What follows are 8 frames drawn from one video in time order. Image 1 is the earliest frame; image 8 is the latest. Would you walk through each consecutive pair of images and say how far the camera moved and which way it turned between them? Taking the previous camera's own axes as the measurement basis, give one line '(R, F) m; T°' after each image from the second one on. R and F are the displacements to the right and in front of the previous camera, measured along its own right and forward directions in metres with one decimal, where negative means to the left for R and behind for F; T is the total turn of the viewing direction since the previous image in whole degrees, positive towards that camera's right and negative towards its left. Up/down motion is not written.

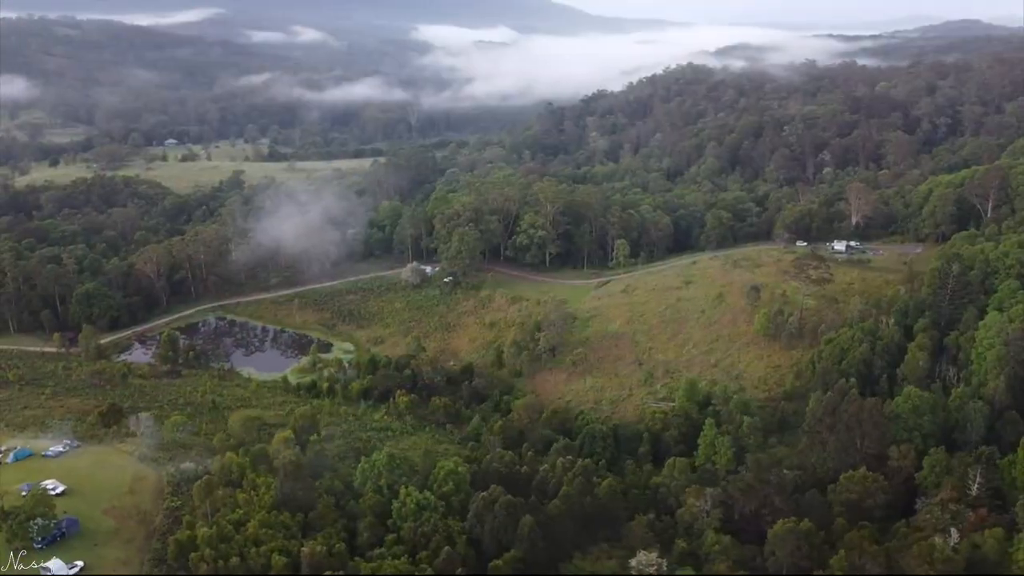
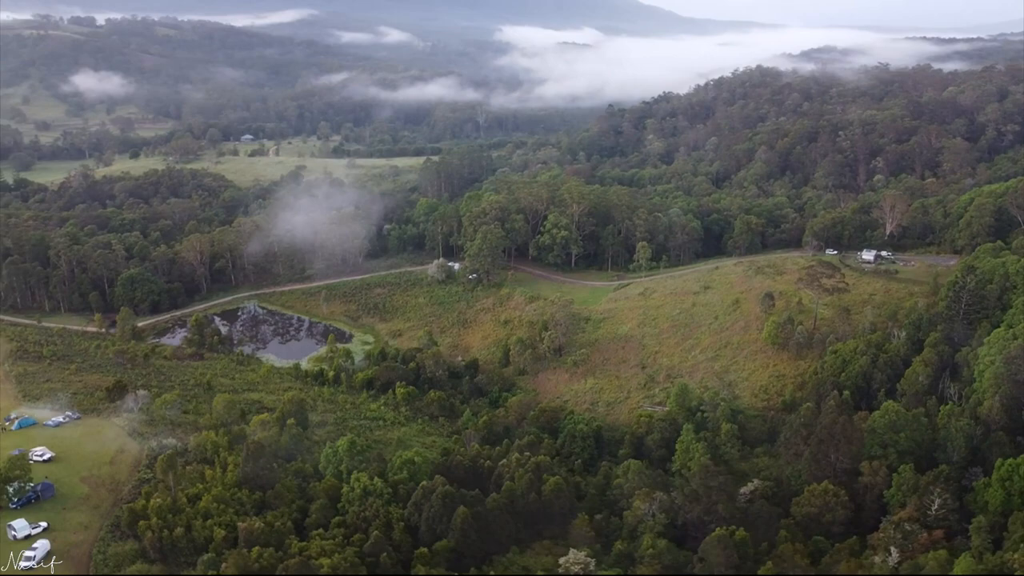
(+4.0, -0.1) m; -6°
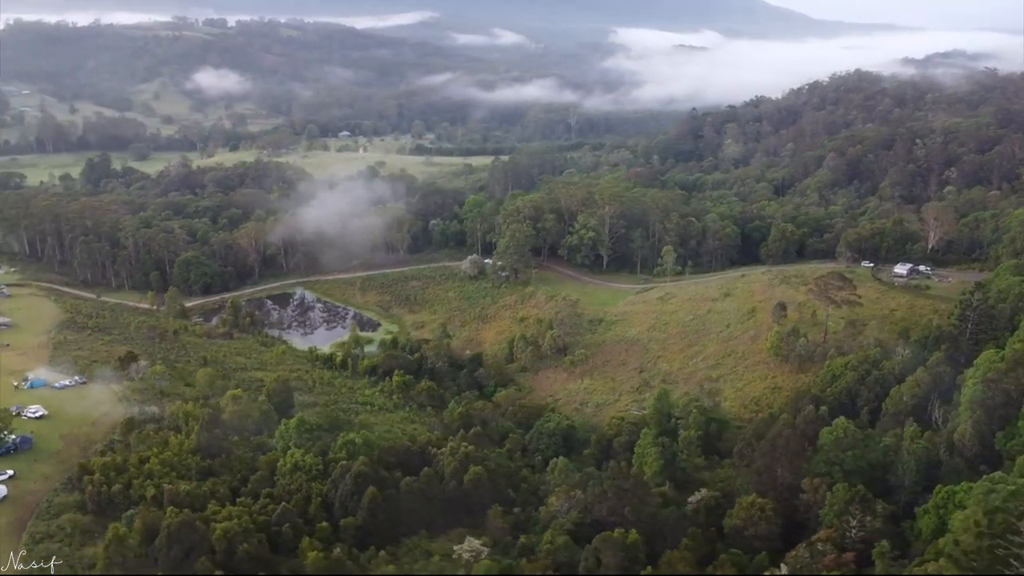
(+5.8, -0.1) m; -8°
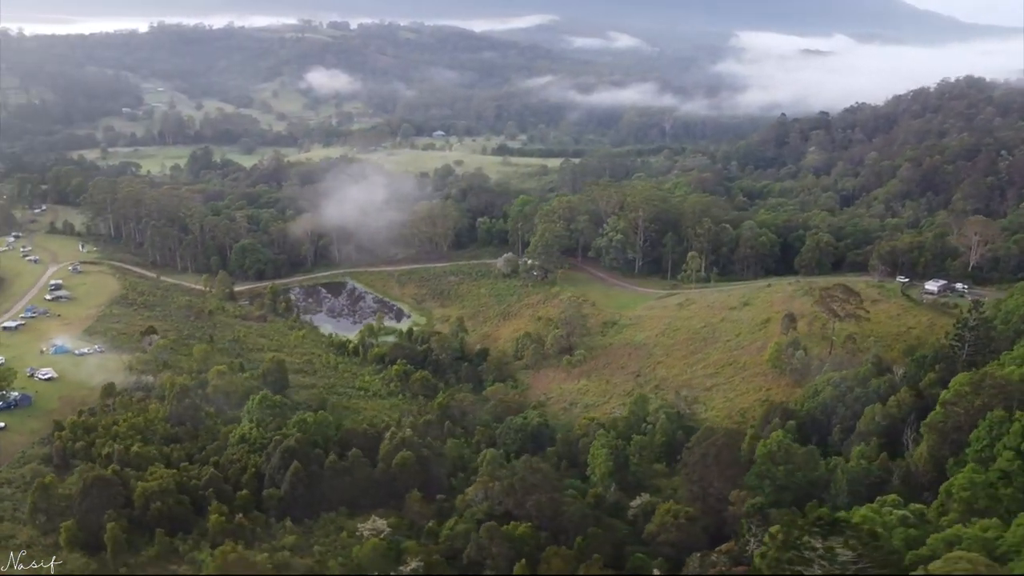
(+5.9, -0.1) m; -8°
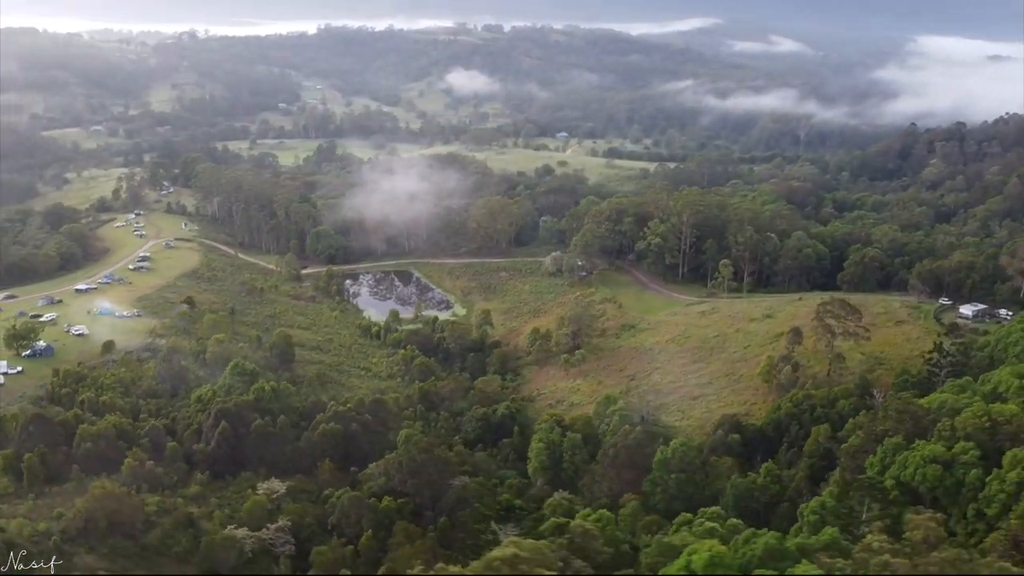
(+7.8, +0.1) m; -11°
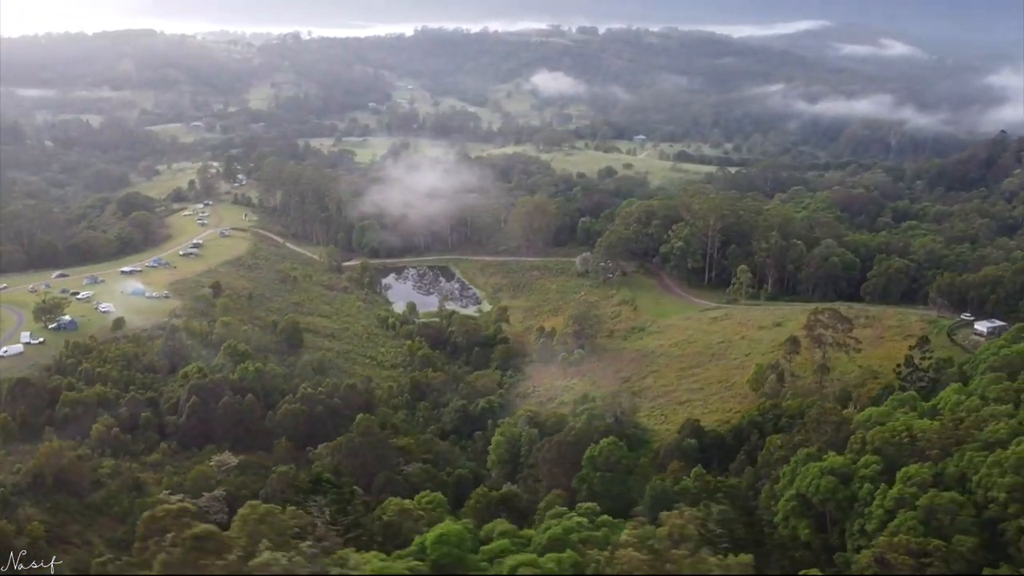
(+5.0, -0.1) m; -7°
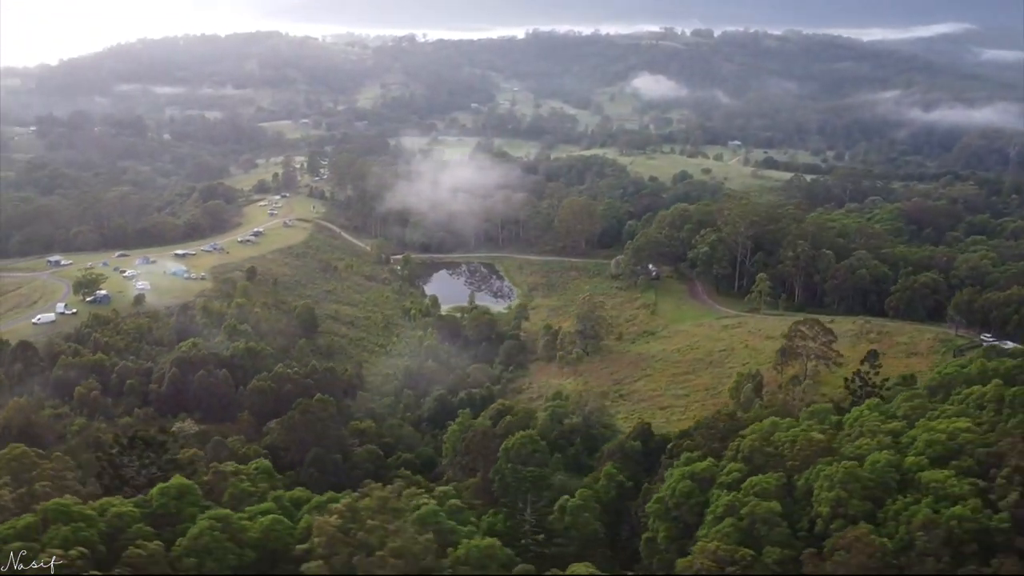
(+5.9, -0.1) m; -8°
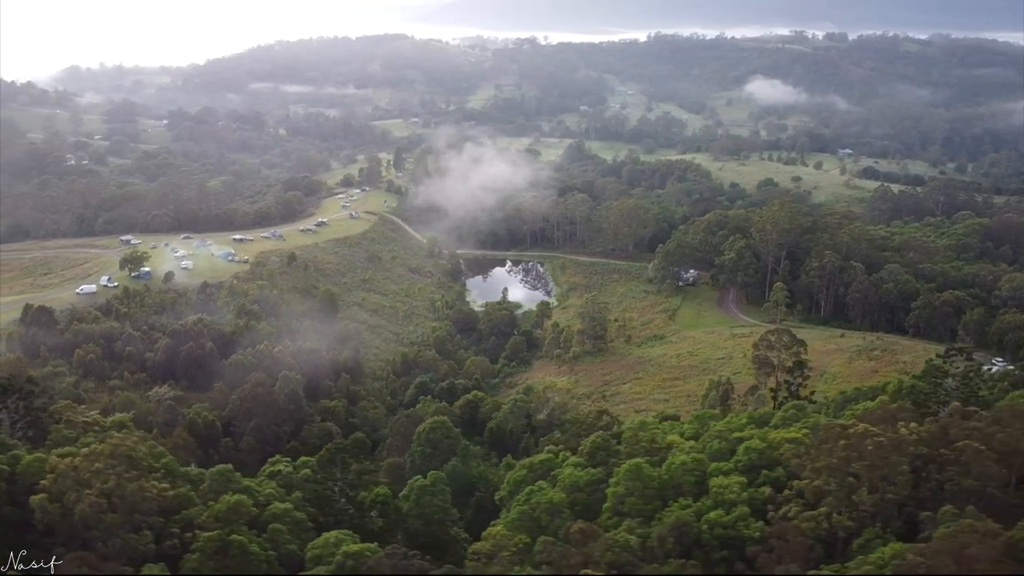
(+6.5, -0.1) m; -9°
